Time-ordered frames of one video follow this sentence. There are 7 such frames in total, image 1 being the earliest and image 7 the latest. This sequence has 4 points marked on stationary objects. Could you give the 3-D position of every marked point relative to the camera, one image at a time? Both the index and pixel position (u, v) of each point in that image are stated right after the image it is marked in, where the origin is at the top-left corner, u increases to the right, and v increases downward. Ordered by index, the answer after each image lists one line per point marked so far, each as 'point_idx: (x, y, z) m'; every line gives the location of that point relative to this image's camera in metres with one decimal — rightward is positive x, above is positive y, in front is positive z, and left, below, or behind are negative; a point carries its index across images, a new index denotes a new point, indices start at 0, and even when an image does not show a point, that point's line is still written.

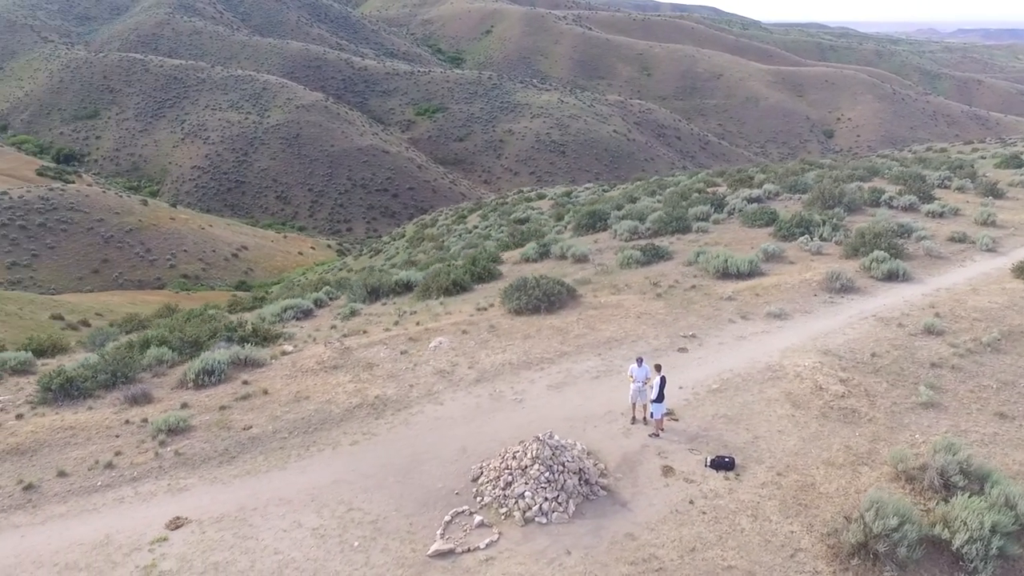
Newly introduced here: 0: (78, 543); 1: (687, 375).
0: (-6.0, -3.5, +10.4) m
1: (+3.3, -1.6, +14.2) m
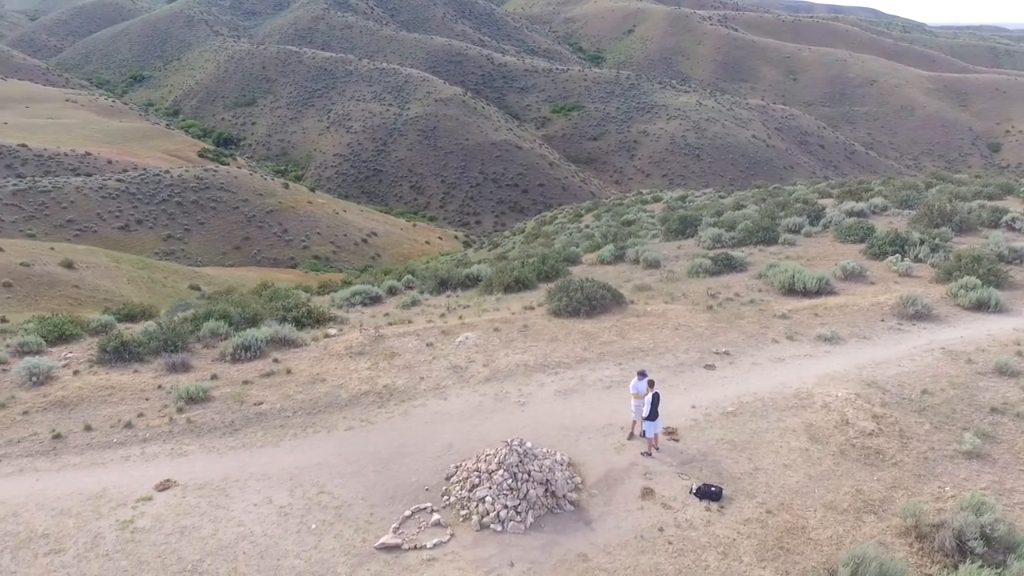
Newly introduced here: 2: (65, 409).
0: (-6.5, -3.1, +11.2) m
1: (+3.5, -1.9, +13.3) m
2: (-8.0, -2.2, +13.5) m
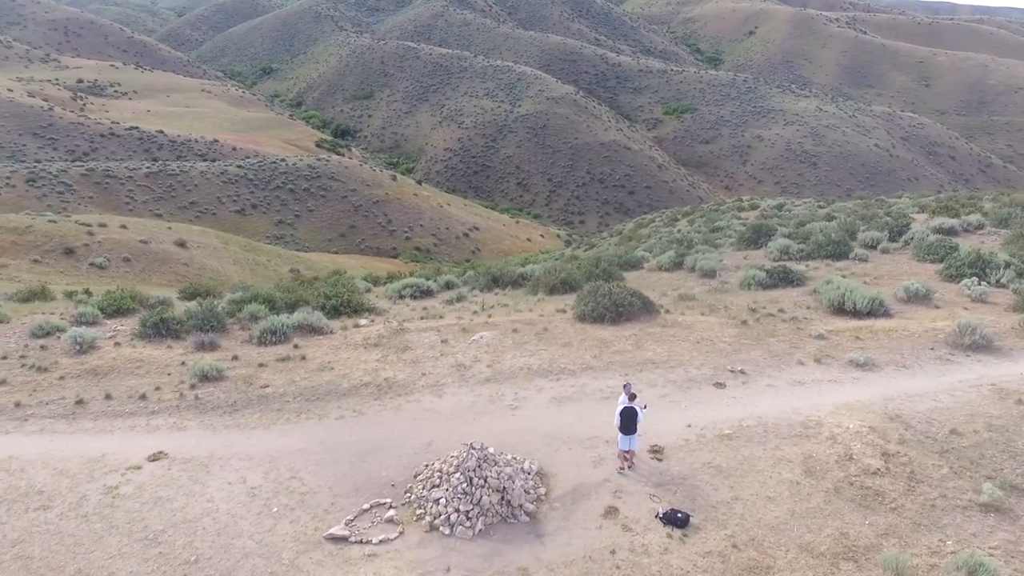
0: (-7.0, -2.7, +11.9) m
1: (+3.3, -2.1, +12.6) m
2: (-8.0, -1.7, +14.4) m
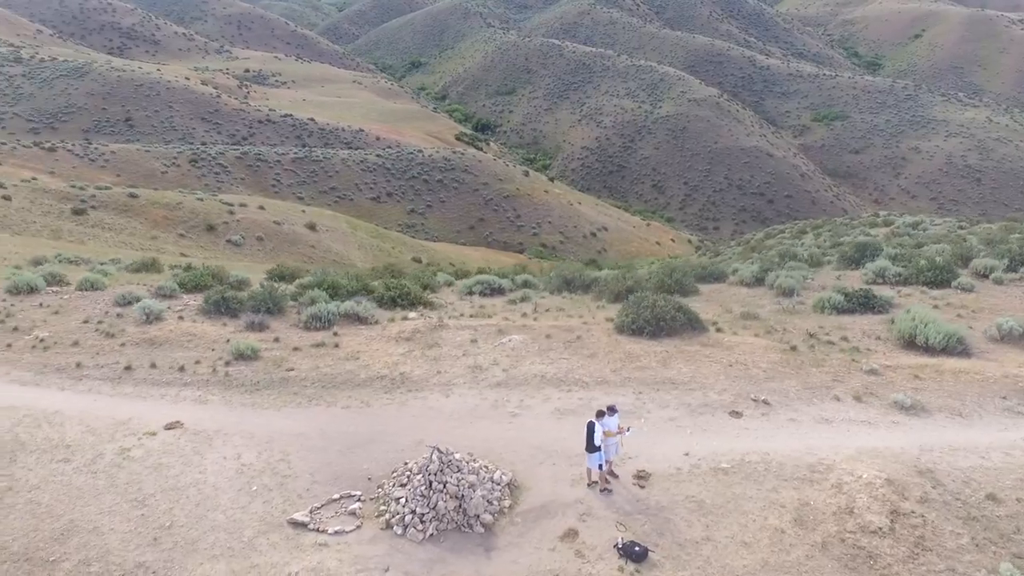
0: (-7.0, -2.2, +13.0) m
1: (+3.2, -2.4, +11.7) m
2: (-7.6, -1.2, +15.6) m
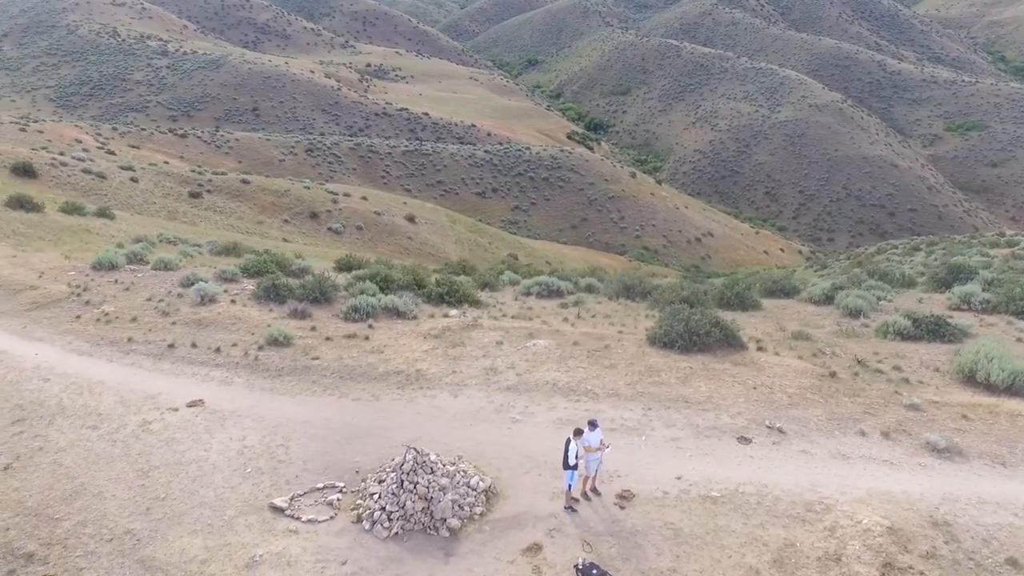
0: (-6.9, -1.9, +13.9) m
1: (+3.0, -2.7, +11.2) m
2: (-7.0, -0.9, +16.6) m
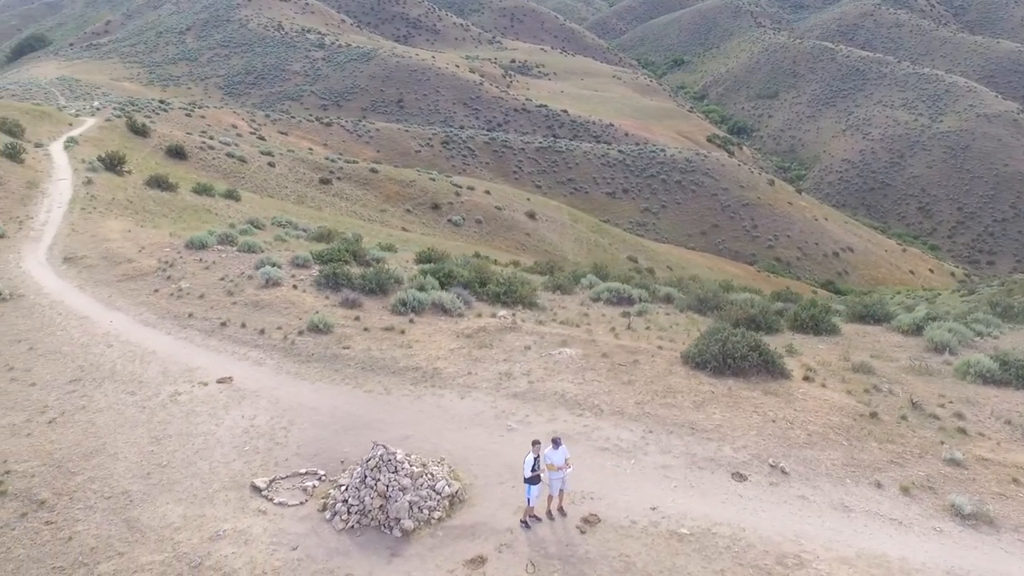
0: (-6.6, -1.5, +15.0) m
1: (+2.5, -3.0, +10.5) m
2: (-6.1, -0.5, +17.6) m
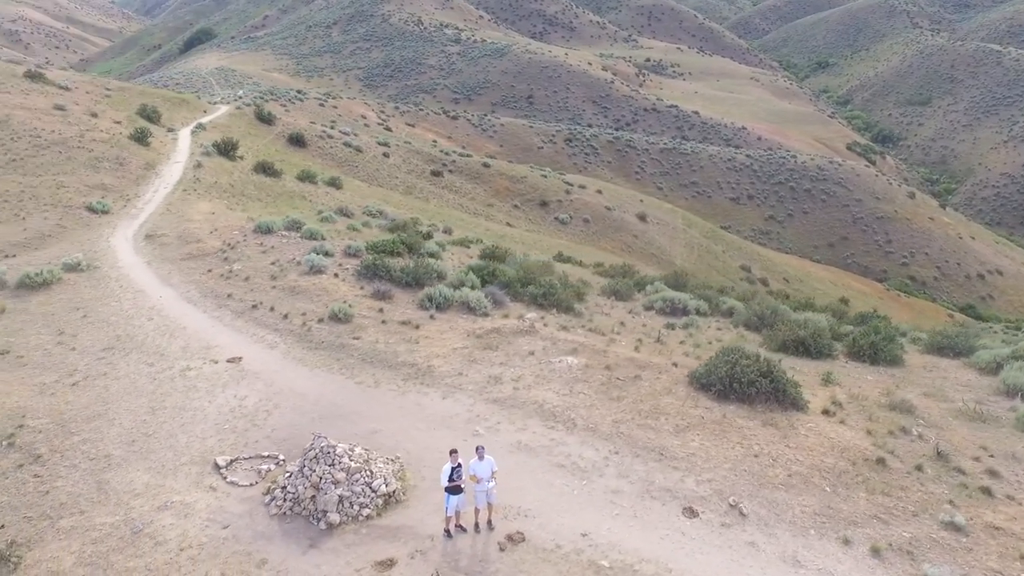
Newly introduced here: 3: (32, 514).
0: (-6.5, -1.1, +15.9) m
1: (+1.5, -3.2, +9.8) m
2: (-5.5, -0.1, +18.4) m
3: (-6.9, -3.3, +10.8) m
